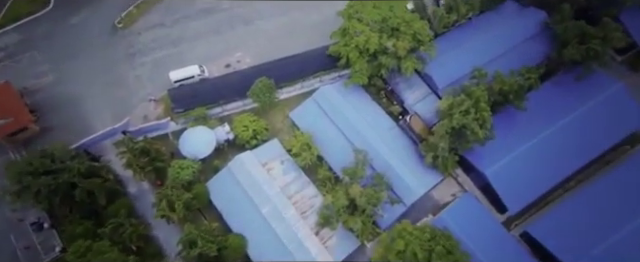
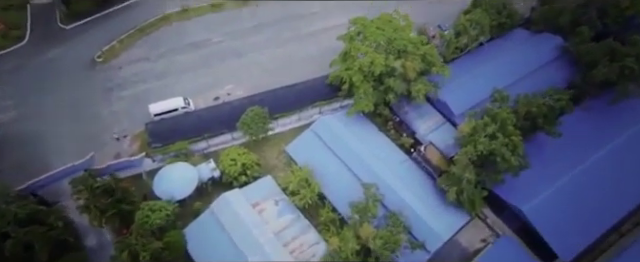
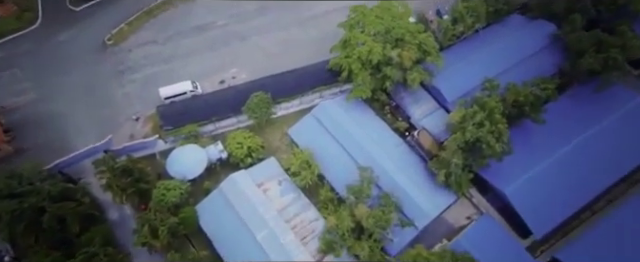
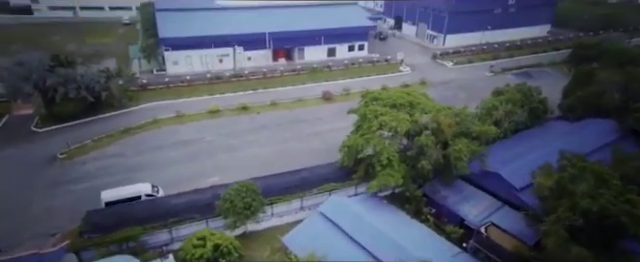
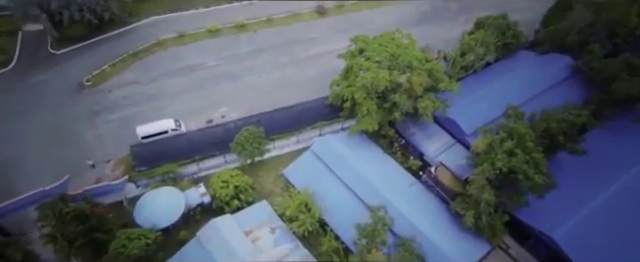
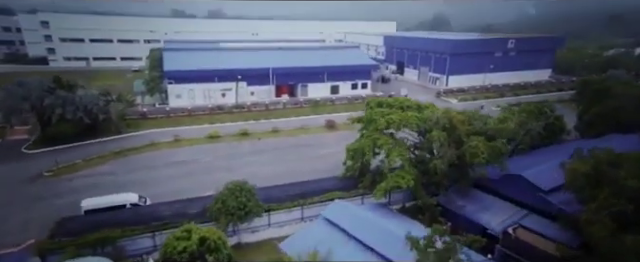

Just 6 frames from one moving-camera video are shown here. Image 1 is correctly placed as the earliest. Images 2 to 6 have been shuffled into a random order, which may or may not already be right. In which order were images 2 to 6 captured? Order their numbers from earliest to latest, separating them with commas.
3, 2, 5, 4, 6
